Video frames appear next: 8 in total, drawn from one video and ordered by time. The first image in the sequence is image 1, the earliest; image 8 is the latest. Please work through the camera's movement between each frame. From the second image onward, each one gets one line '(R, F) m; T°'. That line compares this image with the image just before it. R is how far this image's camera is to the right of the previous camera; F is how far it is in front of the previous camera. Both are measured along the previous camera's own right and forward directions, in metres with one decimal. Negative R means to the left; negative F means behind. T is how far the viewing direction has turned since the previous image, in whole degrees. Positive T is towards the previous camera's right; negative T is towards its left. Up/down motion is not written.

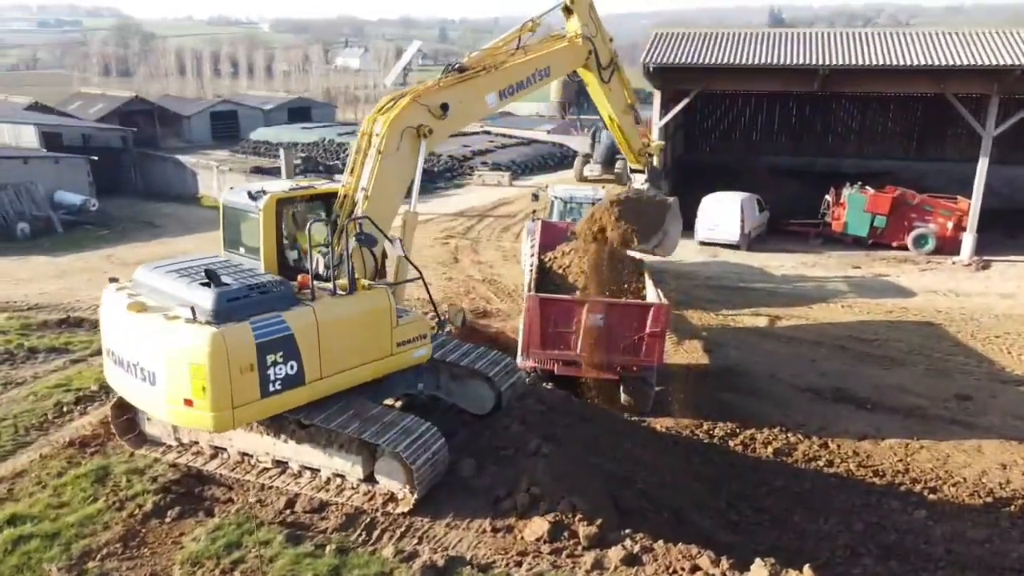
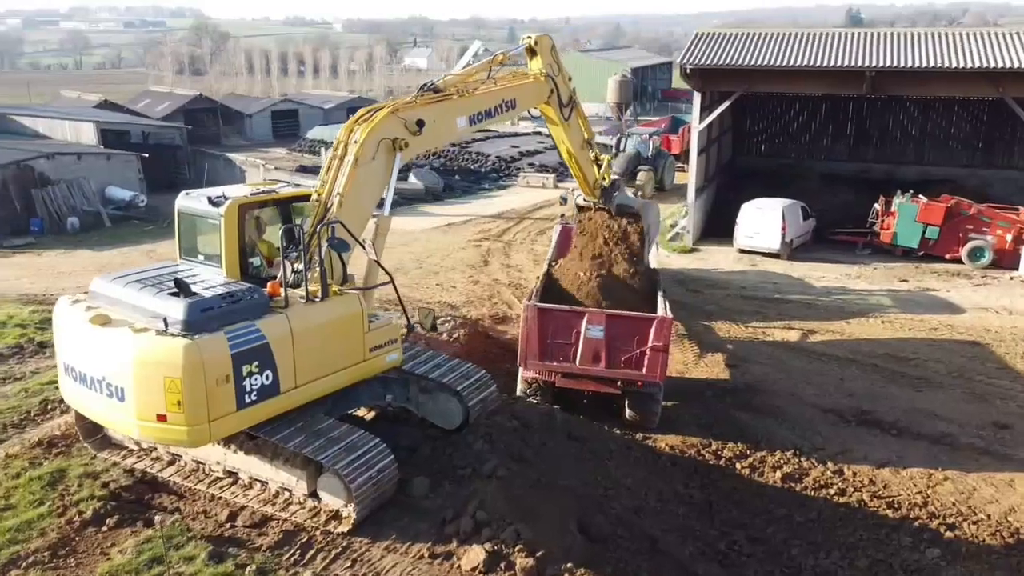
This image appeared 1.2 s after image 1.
(+0.8, +0.3) m; -5°
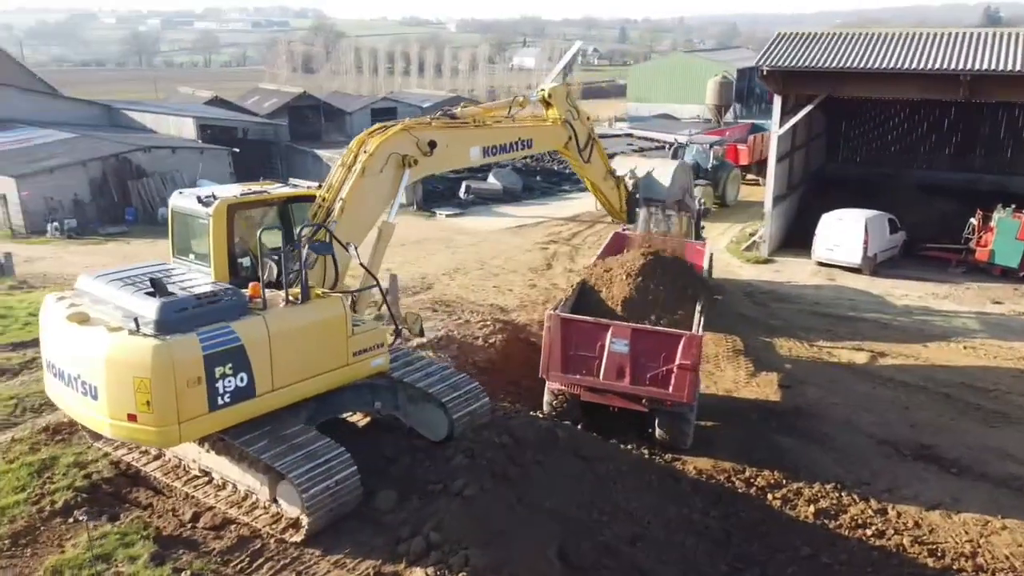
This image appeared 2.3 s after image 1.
(+0.9, +0.3) m; -7°
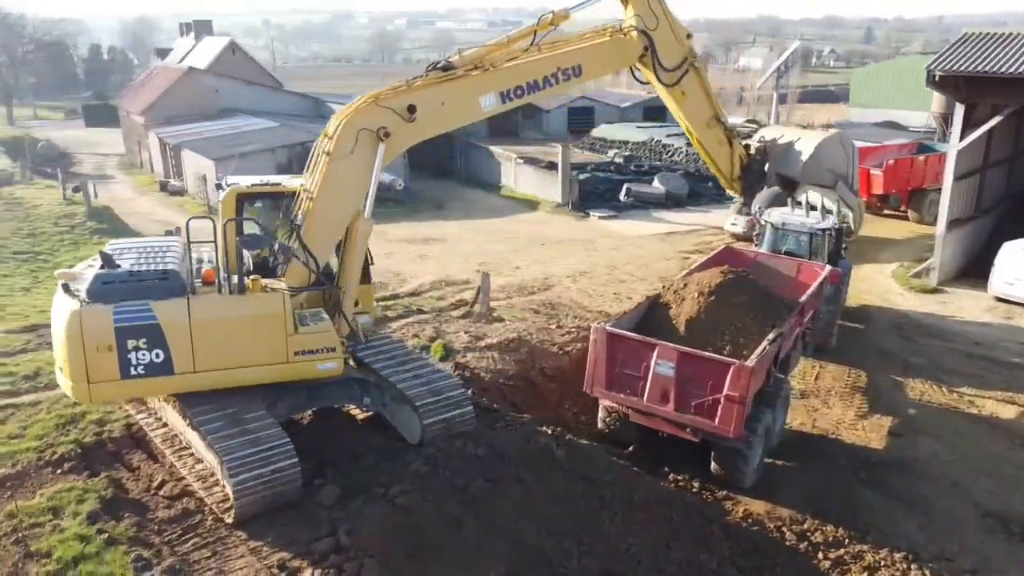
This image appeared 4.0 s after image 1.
(+1.7, +0.5) m; -15°
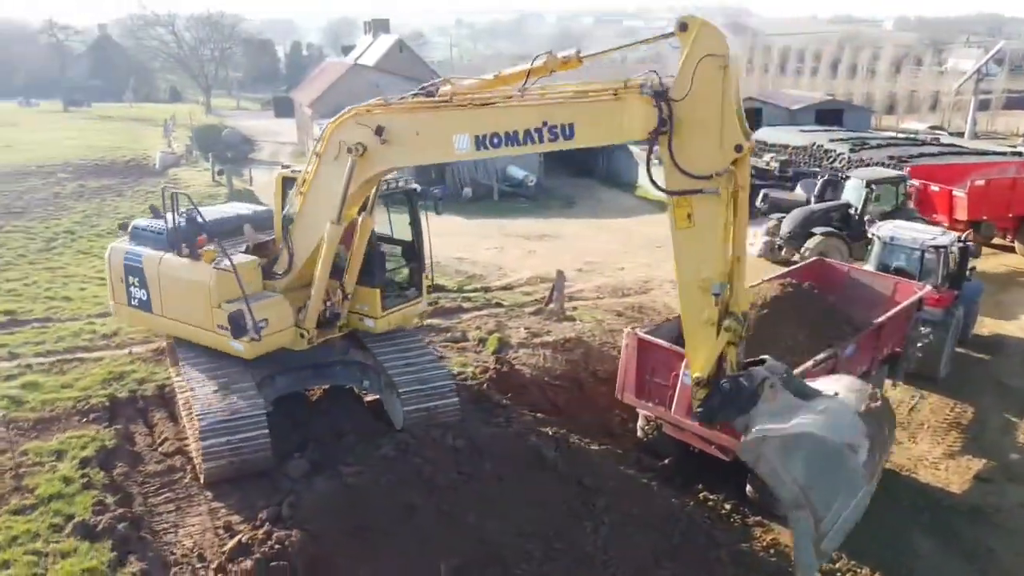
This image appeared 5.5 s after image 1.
(+1.5, +0.2) m; -12°
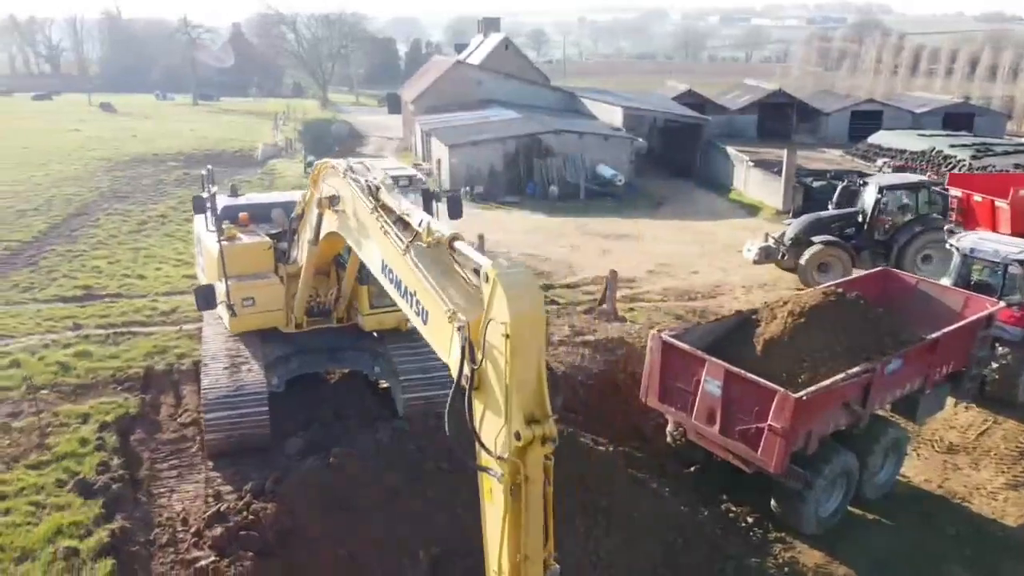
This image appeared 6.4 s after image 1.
(+0.9, 0.0) m; -8°
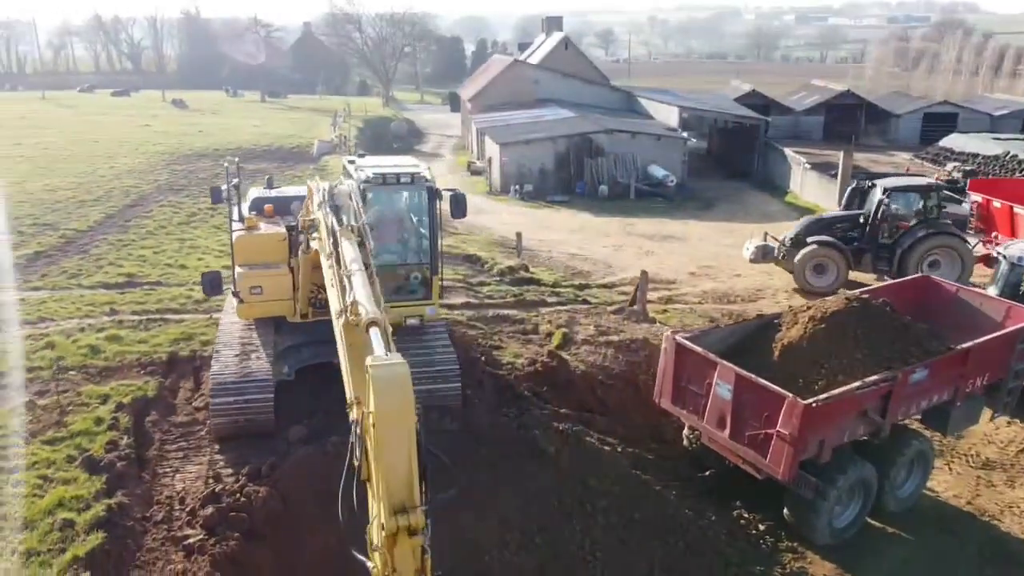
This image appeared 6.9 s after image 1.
(+0.5, 0.0) m; -5°
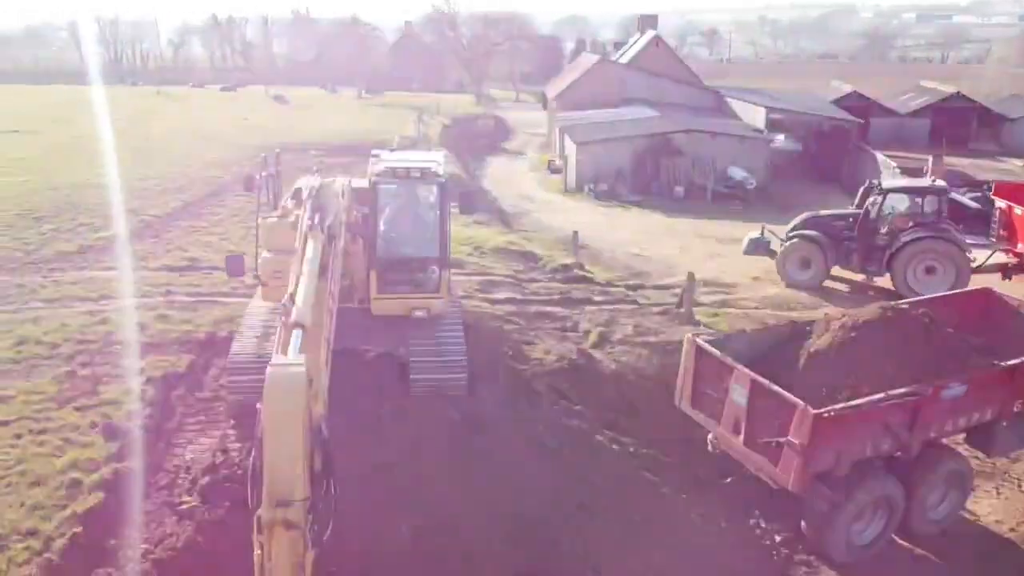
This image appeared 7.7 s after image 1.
(+0.8, 0.0) m; -7°
